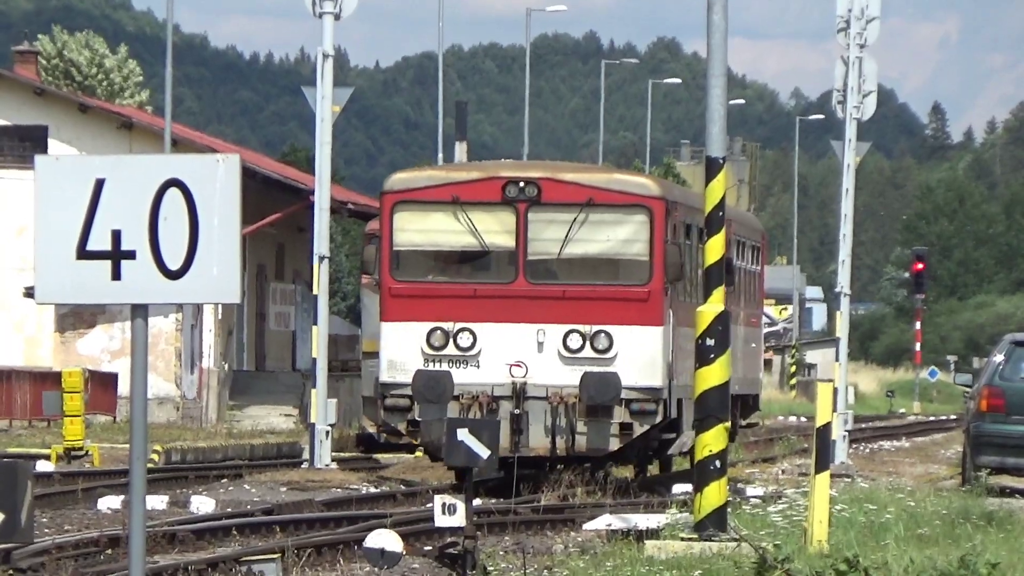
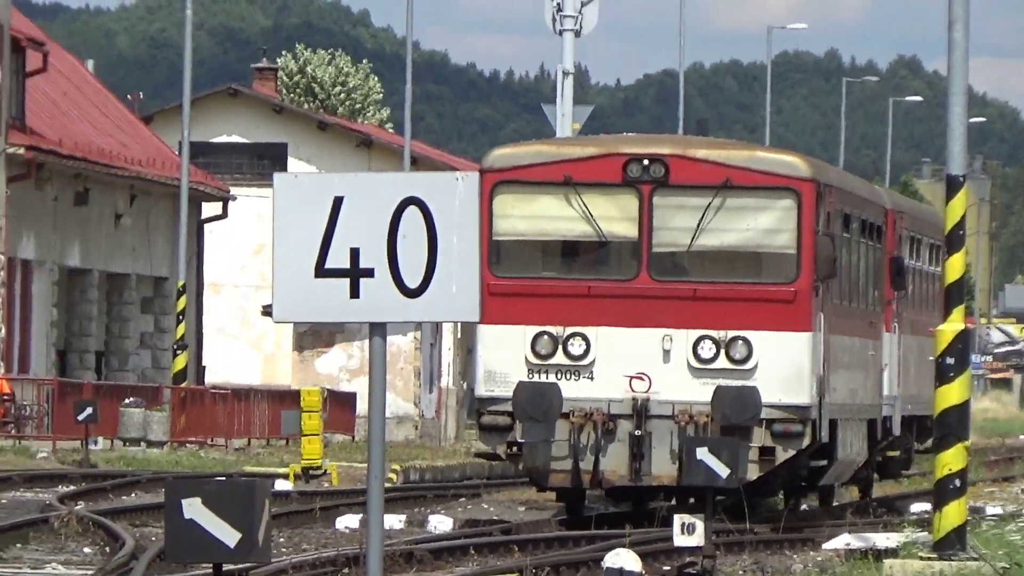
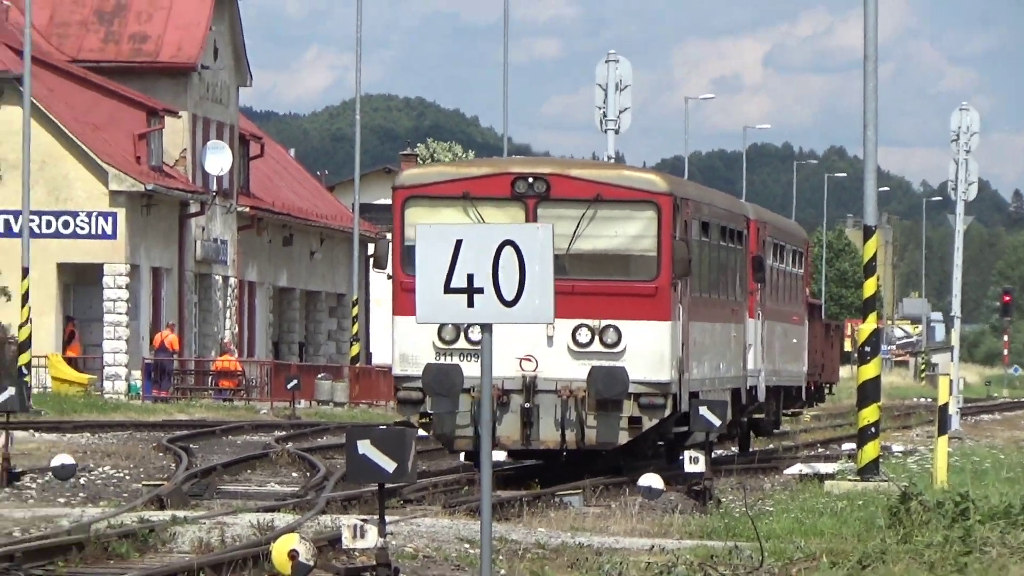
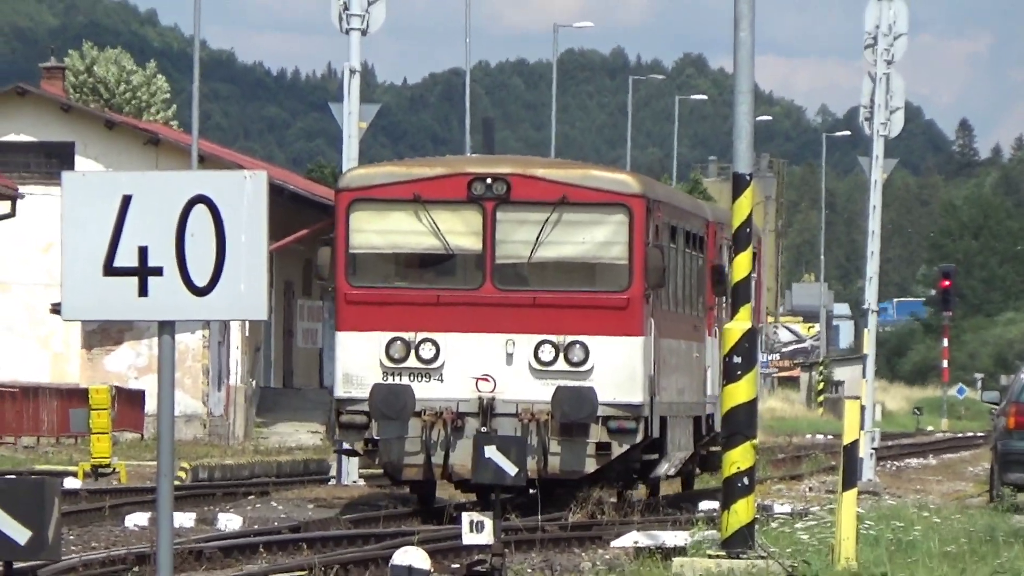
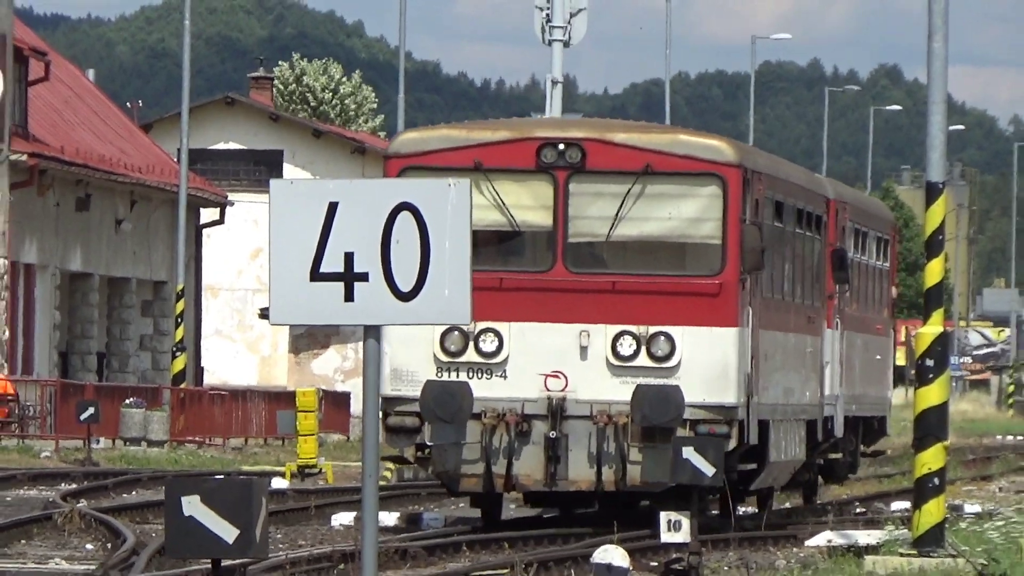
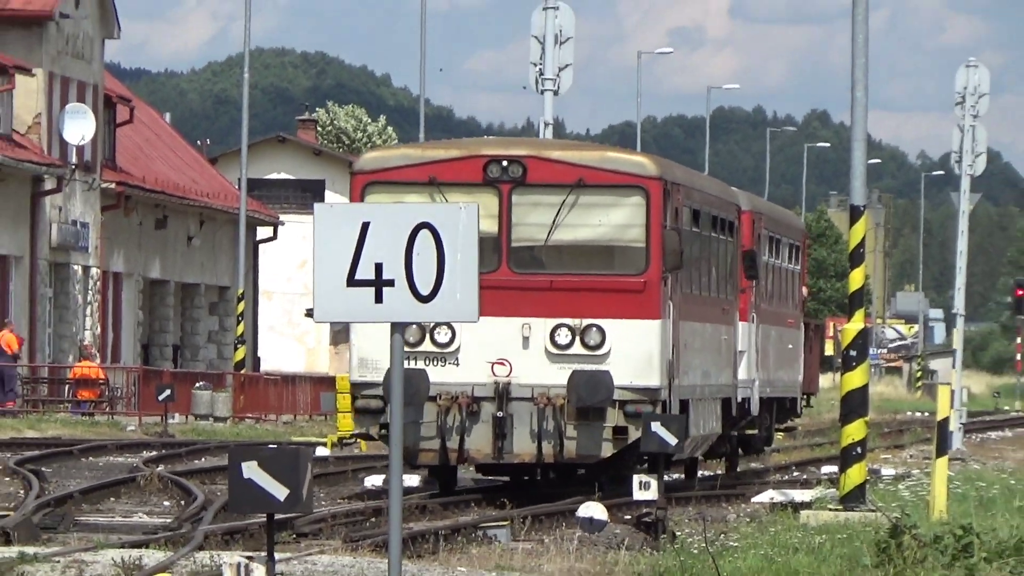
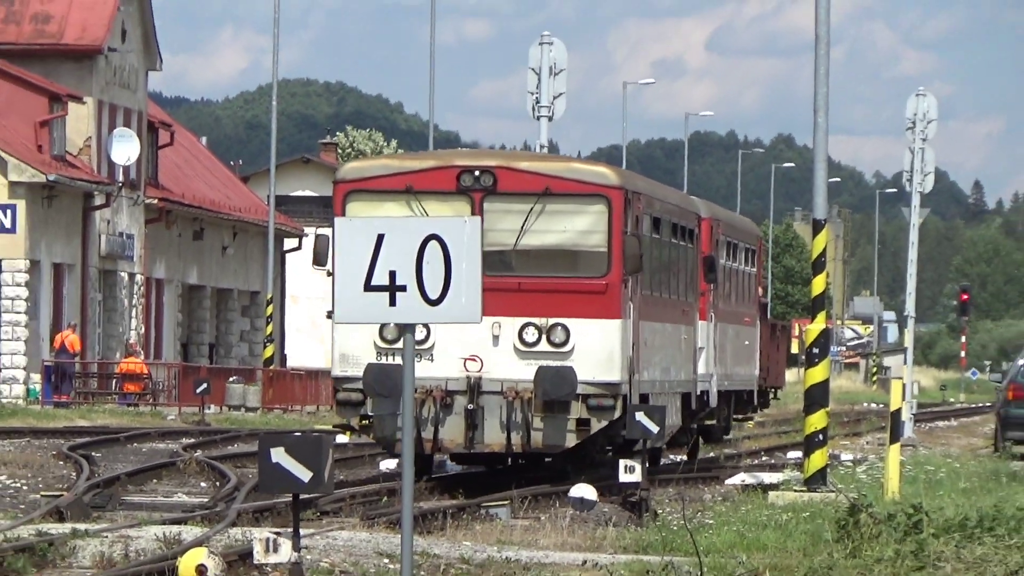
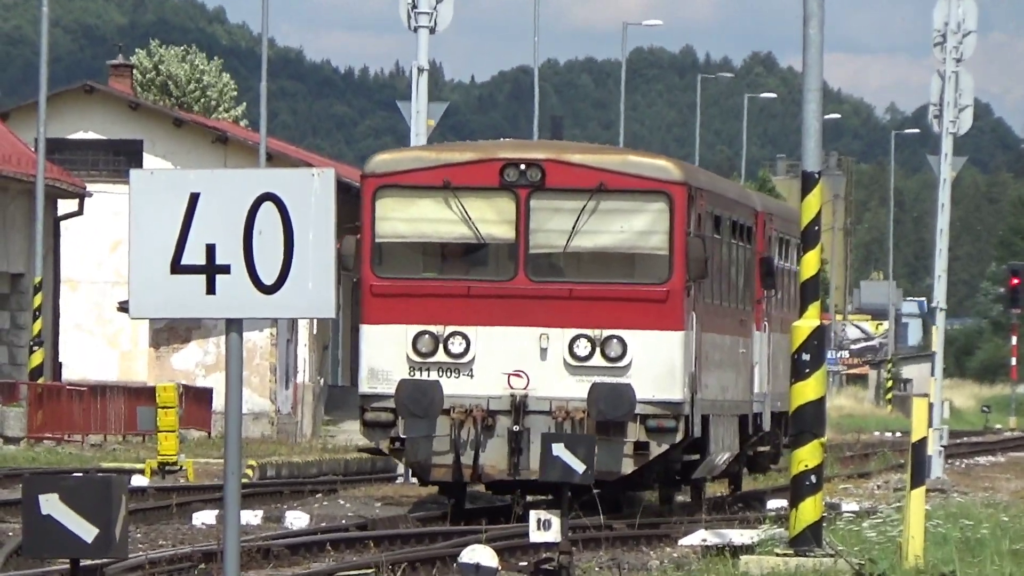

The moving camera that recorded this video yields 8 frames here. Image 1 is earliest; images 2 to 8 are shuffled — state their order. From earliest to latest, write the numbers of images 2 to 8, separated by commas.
4, 8, 2, 5, 6, 7, 3
